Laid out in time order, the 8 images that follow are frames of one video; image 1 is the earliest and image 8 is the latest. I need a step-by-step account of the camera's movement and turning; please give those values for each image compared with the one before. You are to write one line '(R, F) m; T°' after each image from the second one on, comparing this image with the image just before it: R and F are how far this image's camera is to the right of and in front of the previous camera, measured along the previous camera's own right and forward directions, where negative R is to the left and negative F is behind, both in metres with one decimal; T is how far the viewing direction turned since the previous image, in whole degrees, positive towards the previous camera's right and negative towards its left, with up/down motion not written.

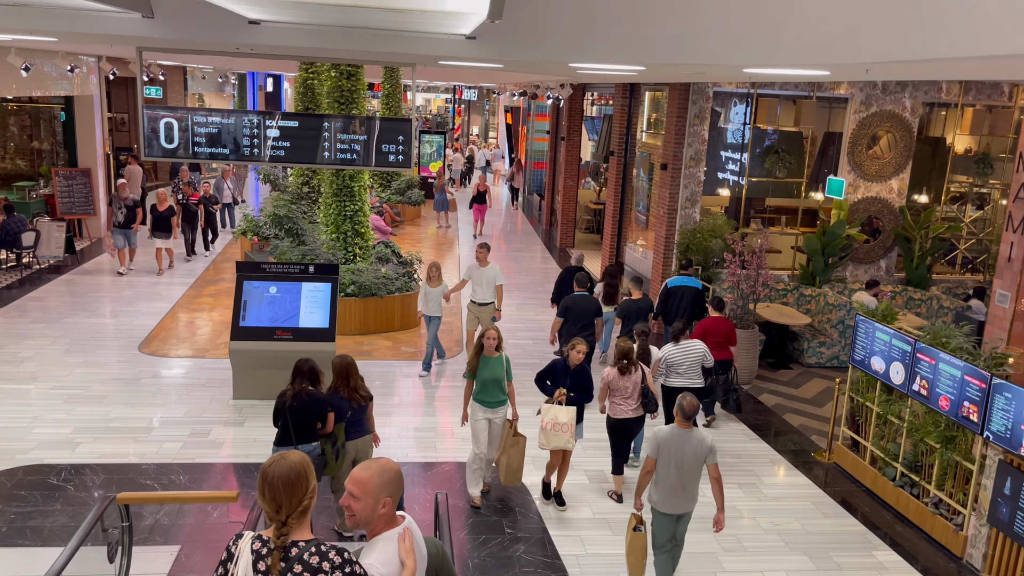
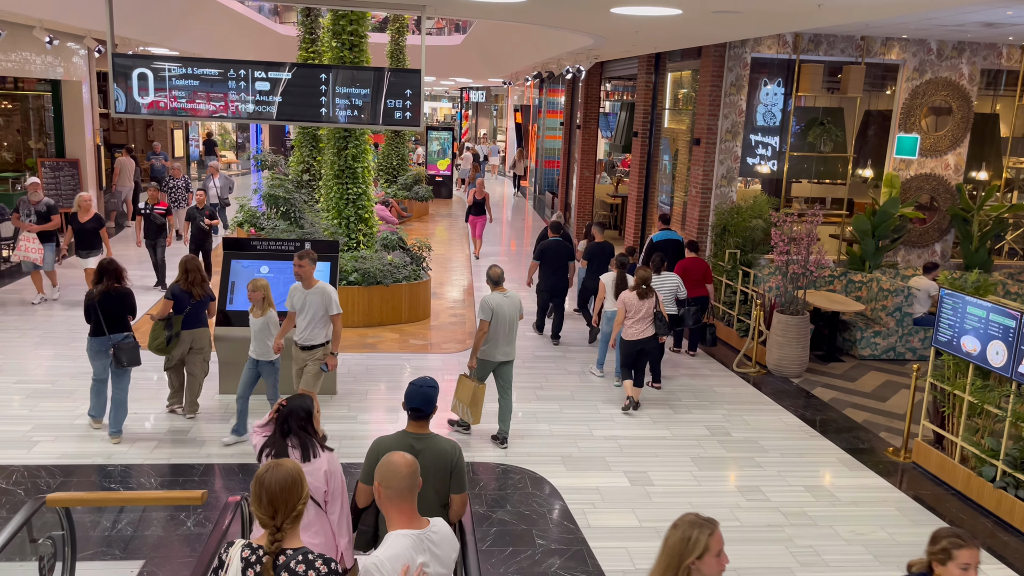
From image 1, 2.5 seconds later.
(-0.2, +1.0) m; 0°
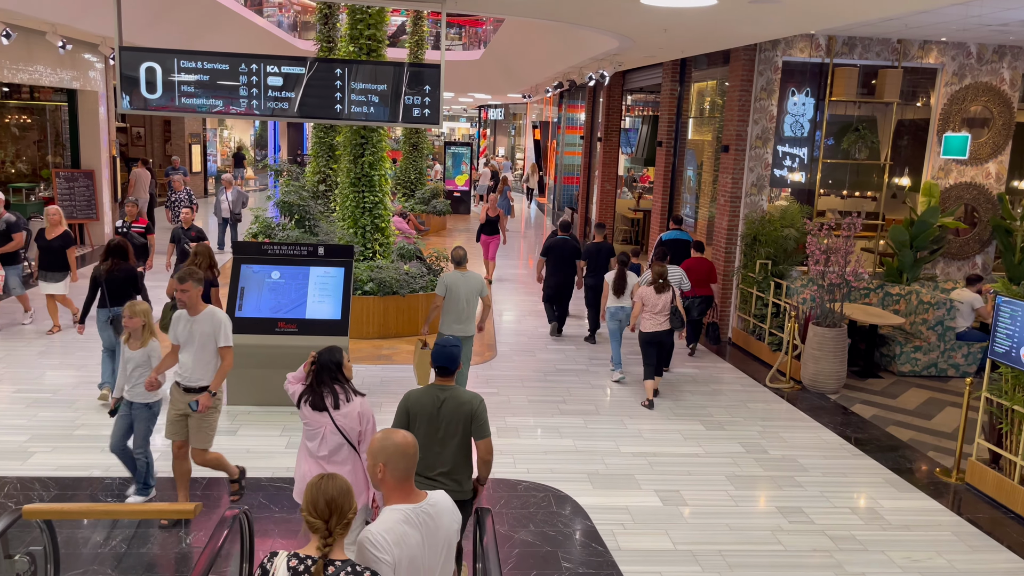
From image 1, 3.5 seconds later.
(-0.1, +0.4) m; -1°
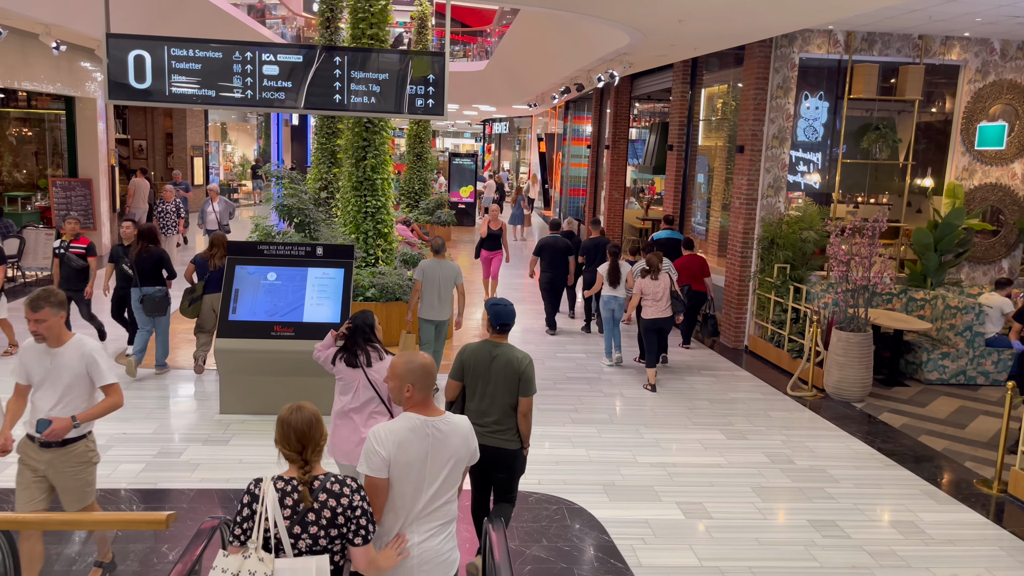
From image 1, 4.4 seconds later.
(0.0, +0.4) m; 0°
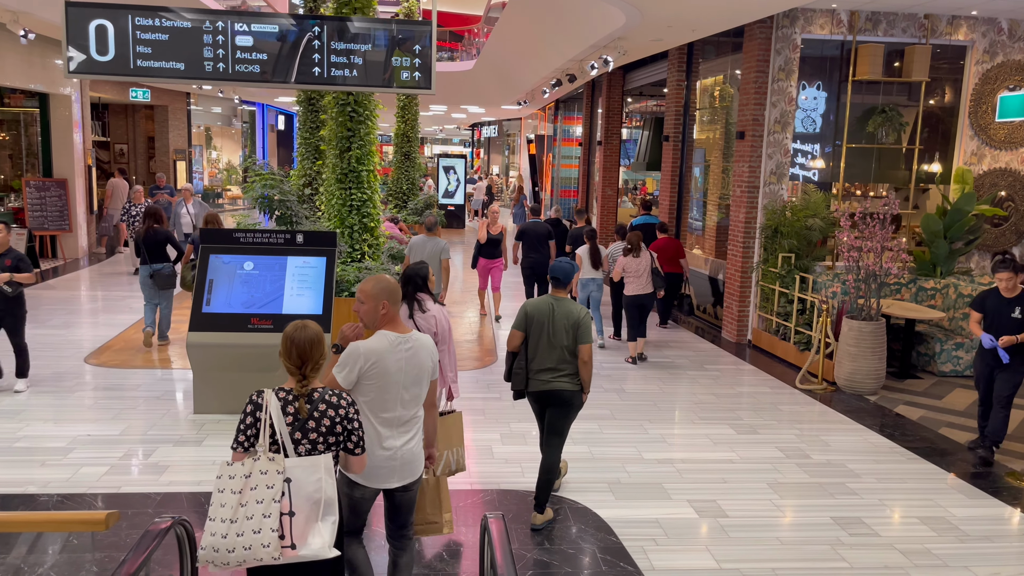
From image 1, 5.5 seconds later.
(0.0, +0.4) m; +1°
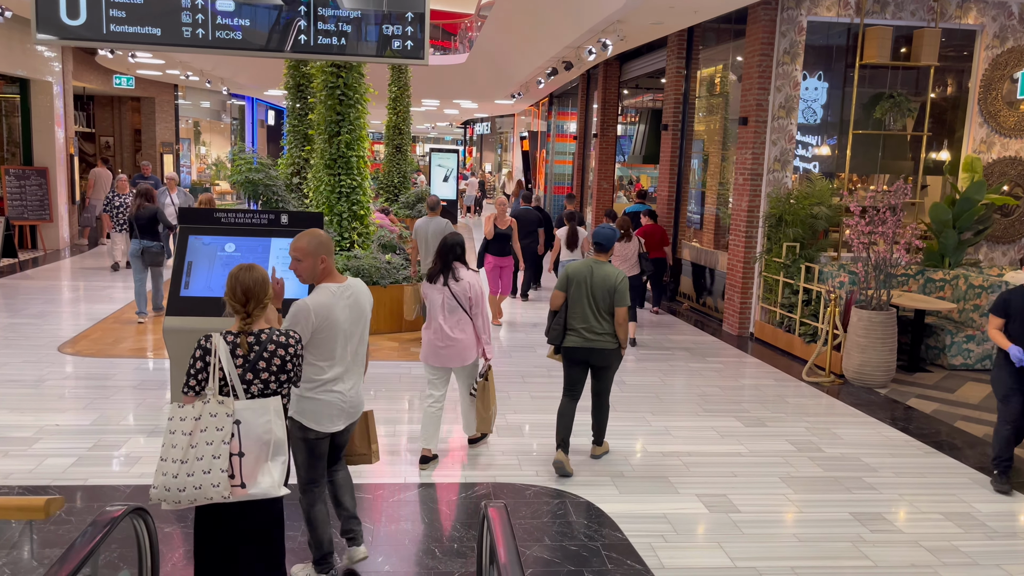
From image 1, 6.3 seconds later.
(0.0, +0.3) m; +1°
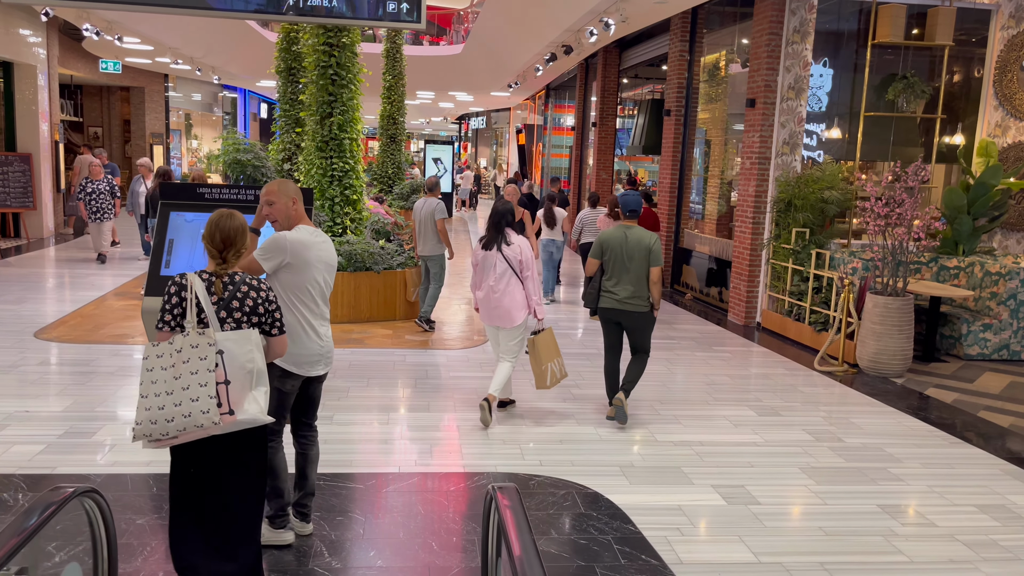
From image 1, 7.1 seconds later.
(0.0, +0.3) m; 0°
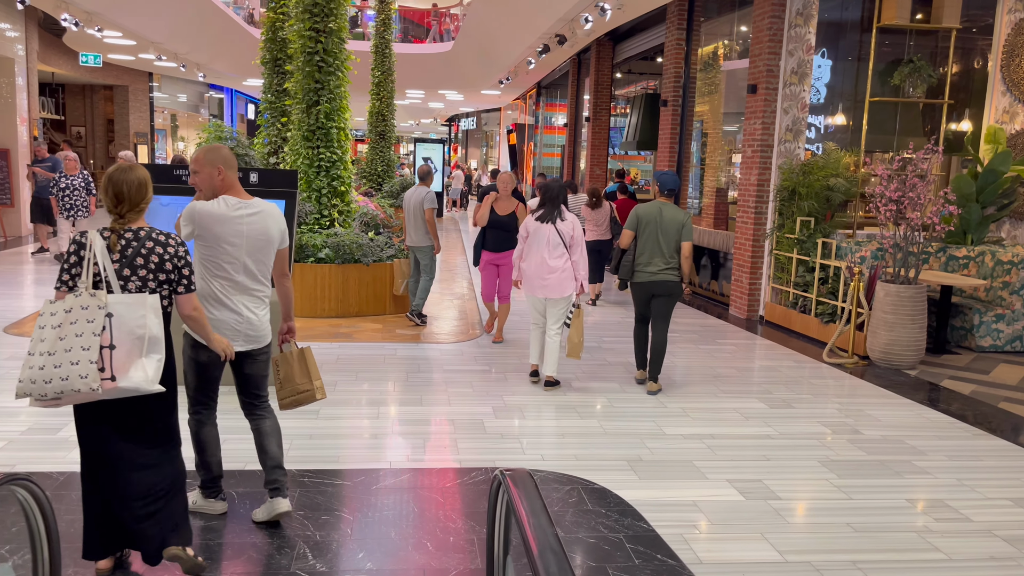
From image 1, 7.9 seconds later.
(0.0, +0.3) m; +1°
